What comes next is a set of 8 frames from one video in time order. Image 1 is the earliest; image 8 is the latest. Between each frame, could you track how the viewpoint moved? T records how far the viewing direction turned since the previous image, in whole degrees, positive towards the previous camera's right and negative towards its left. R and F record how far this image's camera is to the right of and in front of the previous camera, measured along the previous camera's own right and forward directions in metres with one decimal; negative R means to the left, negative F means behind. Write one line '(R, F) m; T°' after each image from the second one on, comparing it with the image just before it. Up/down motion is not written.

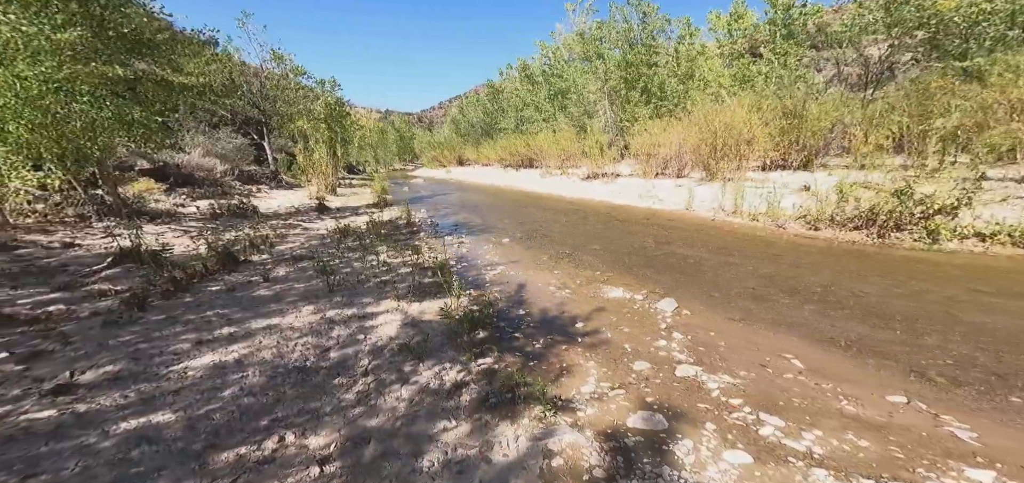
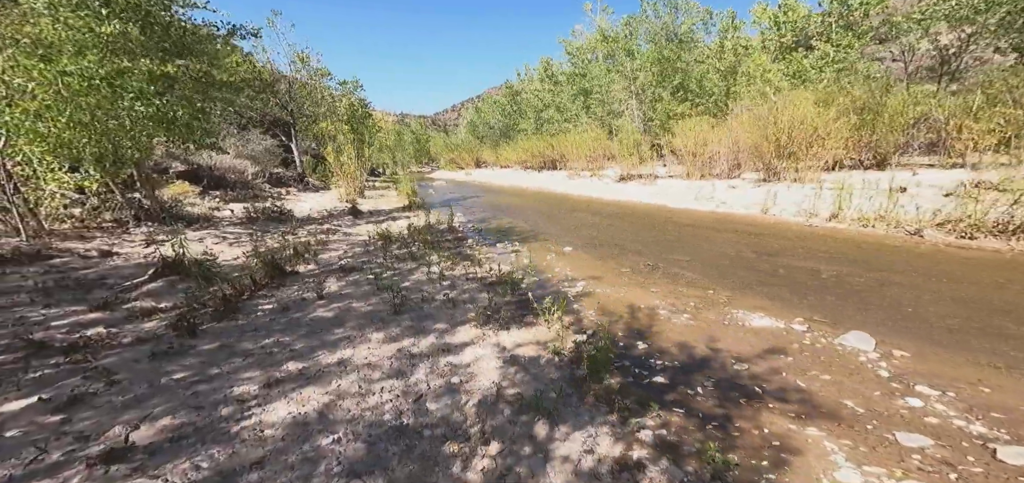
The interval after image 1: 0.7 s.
(-0.6, +0.6) m; -2°
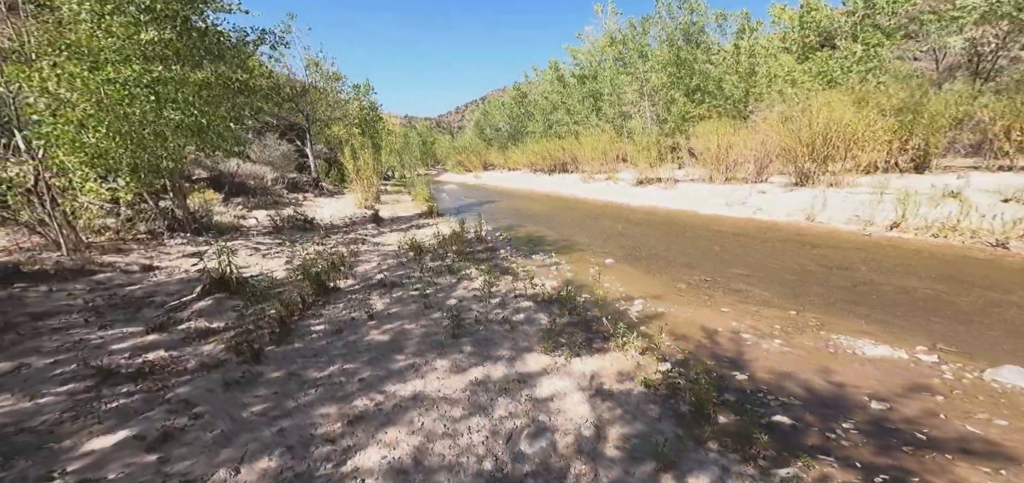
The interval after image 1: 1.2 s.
(-0.5, +0.1) m; -1°
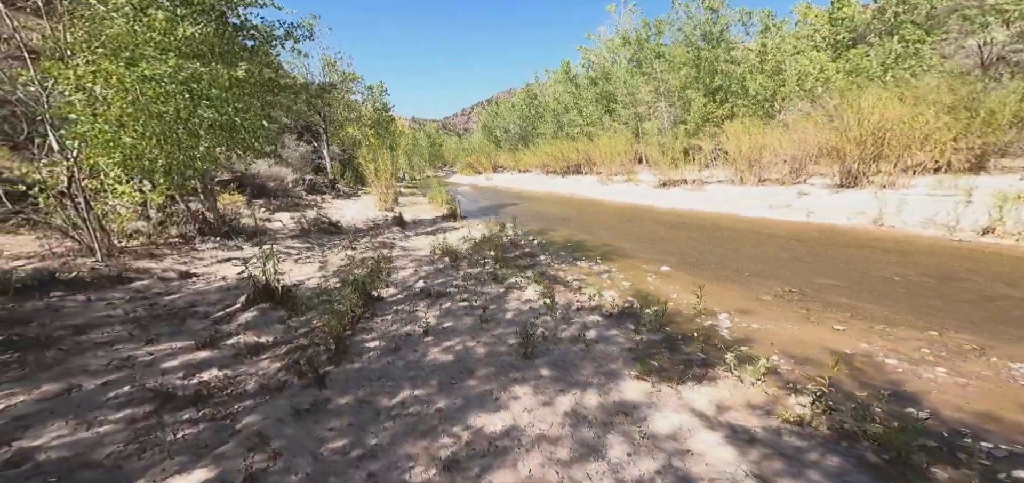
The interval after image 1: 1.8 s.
(-0.6, +0.4) m; -1°
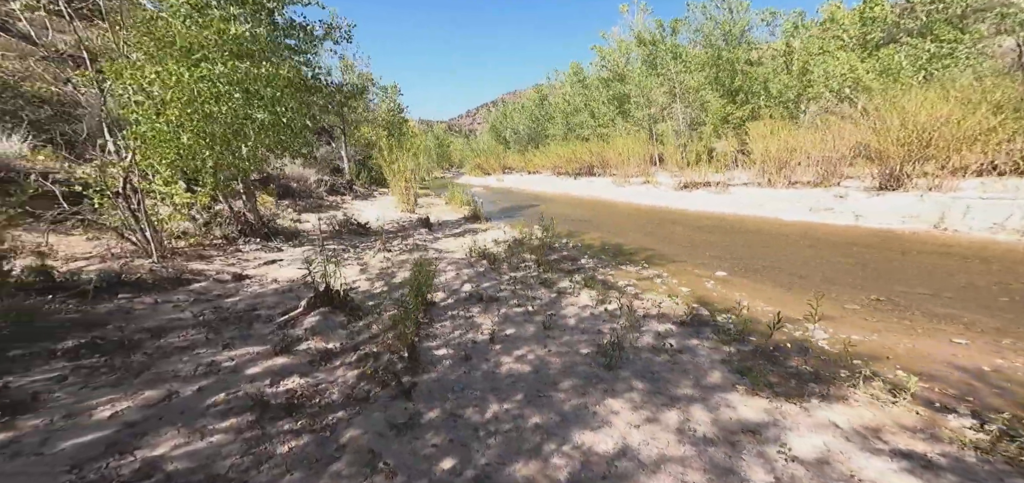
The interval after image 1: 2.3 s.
(-0.6, +0.1) m; -1°
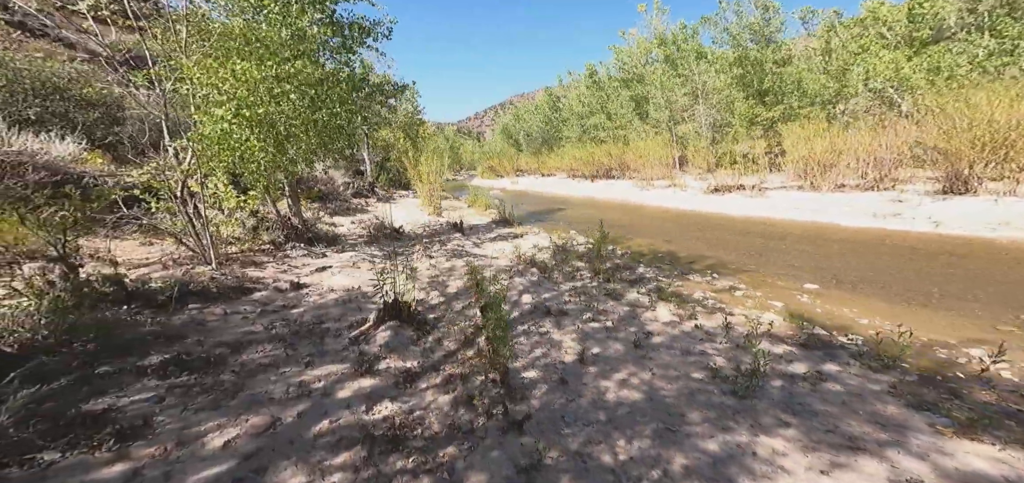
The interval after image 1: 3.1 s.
(-0.7, +0.3) m; -2°
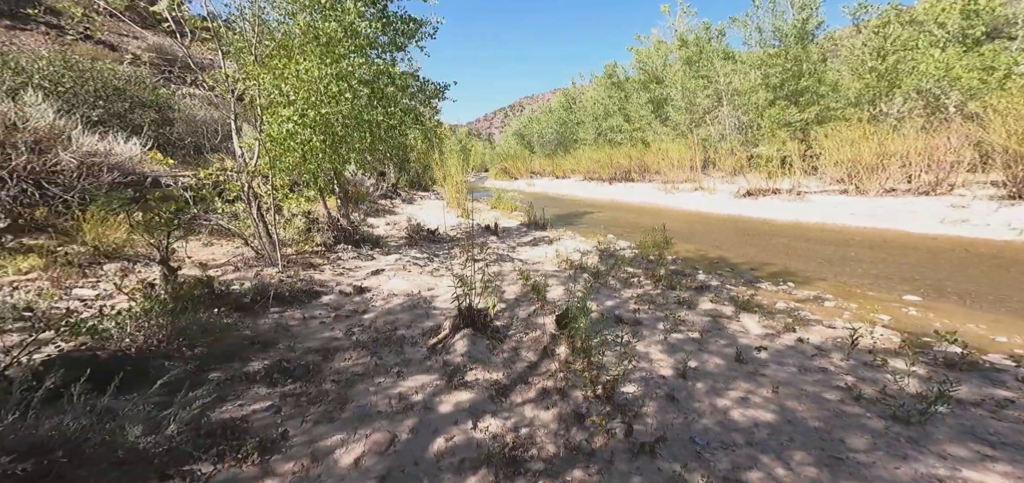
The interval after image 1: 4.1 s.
(-0.7, +0.2) m; -2°
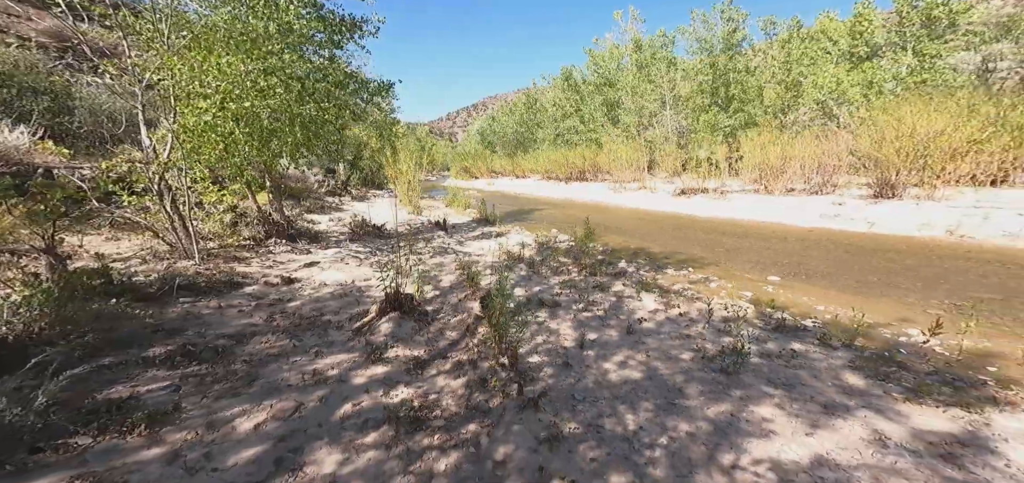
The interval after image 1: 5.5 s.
(+0.4, -0.4) m; +5°
